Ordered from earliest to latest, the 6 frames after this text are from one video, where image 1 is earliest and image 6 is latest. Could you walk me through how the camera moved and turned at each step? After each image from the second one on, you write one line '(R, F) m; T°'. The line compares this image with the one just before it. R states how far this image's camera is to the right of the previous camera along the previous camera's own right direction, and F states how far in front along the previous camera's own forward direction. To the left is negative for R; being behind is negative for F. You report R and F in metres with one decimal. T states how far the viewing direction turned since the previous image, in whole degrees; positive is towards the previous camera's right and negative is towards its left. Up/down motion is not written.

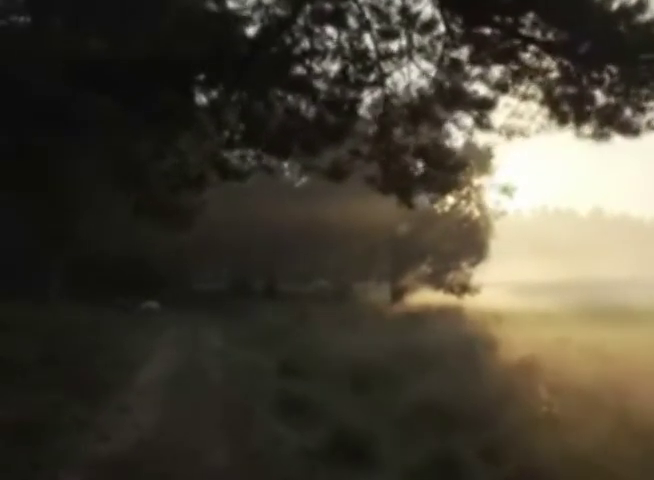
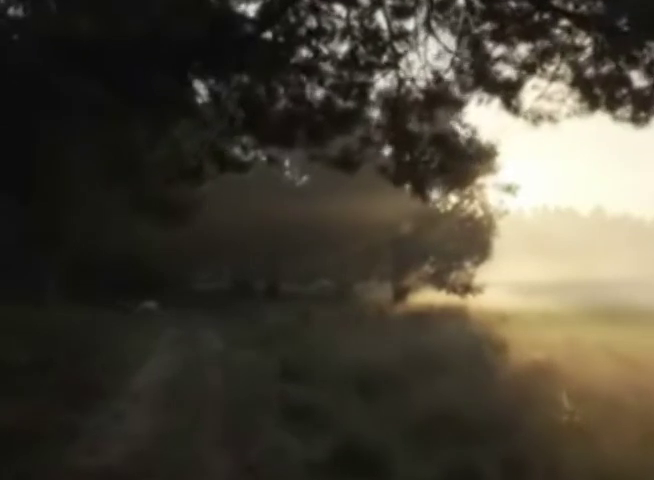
(0.0, +0.3) m; 0°
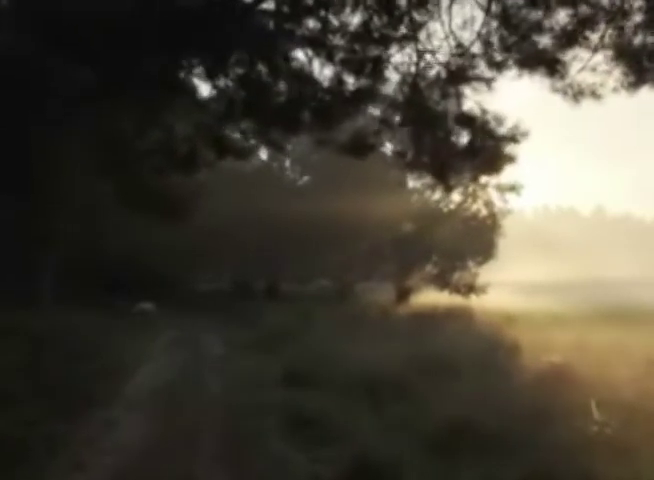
(0.0, +0.6) m; 0°
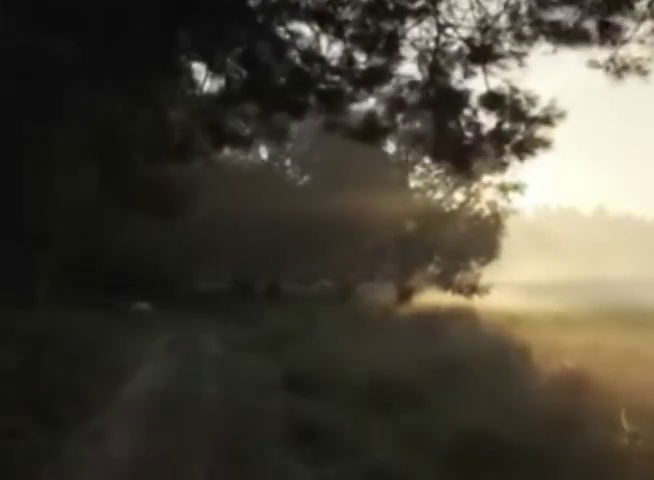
(0.0, +0.5) m; 0°
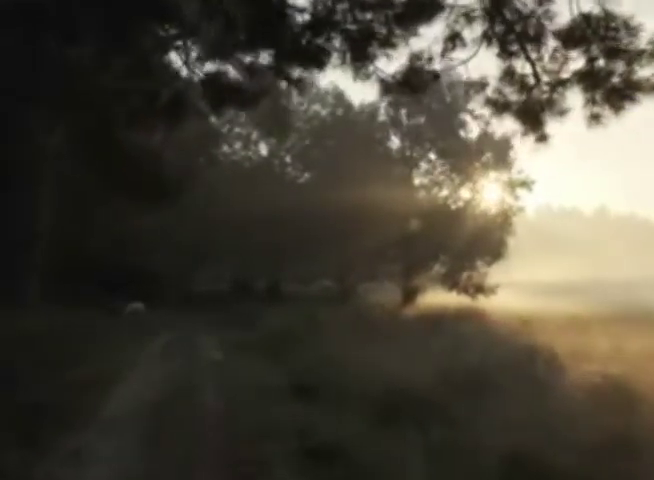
(-0.1, +0.9) m; 0°
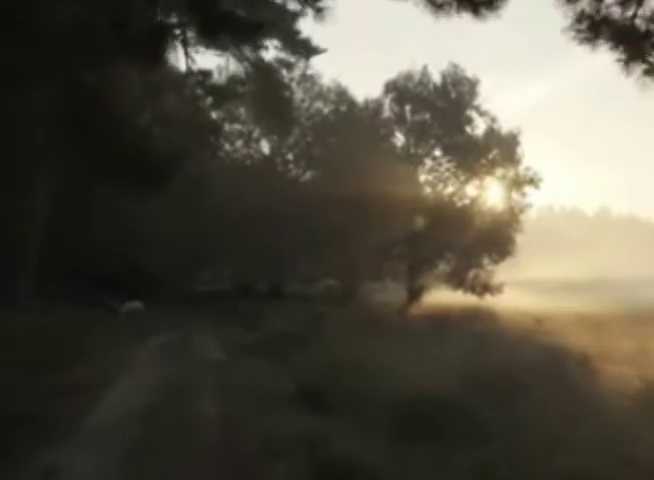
(-0.1, +0.7) m; 0°
